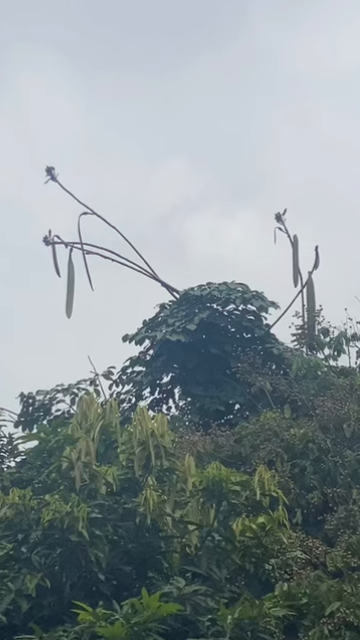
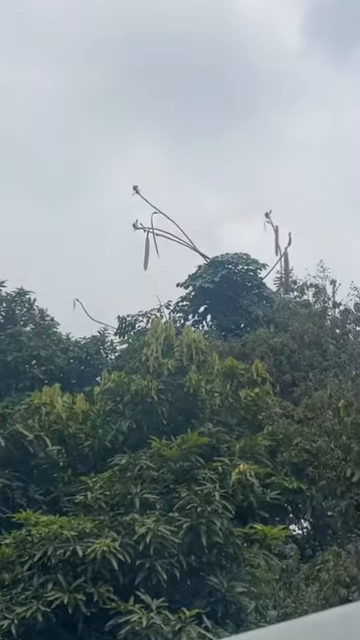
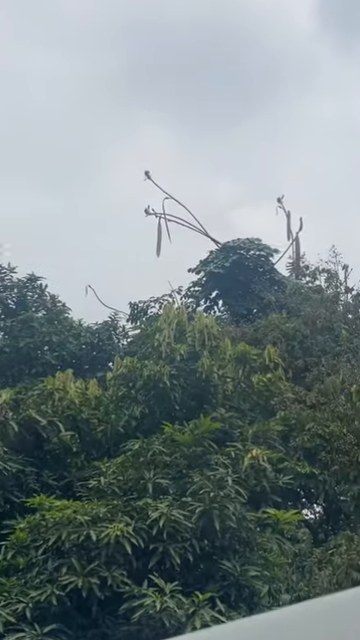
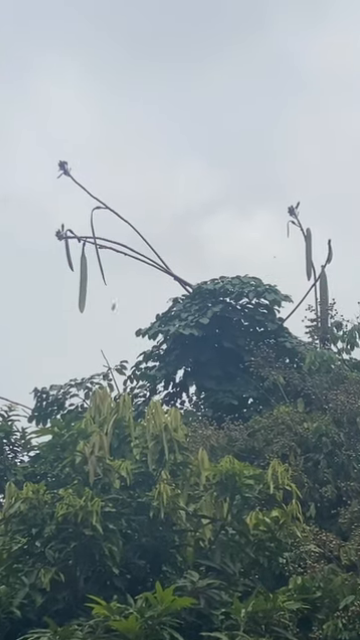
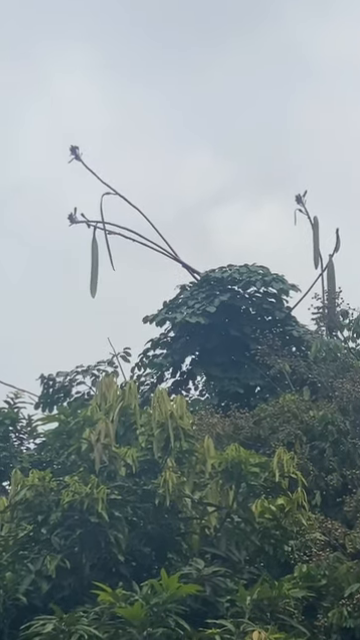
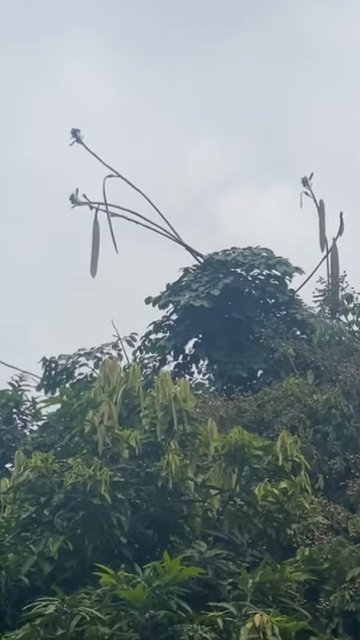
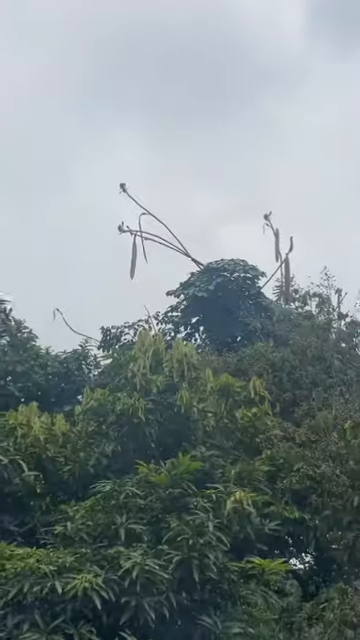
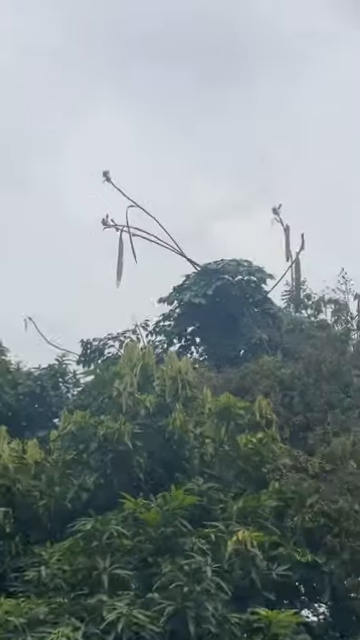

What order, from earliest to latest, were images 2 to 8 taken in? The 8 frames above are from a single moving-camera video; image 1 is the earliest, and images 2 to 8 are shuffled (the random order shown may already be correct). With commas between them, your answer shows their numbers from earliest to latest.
4, 5, 6, 8, 7, 2, 3
